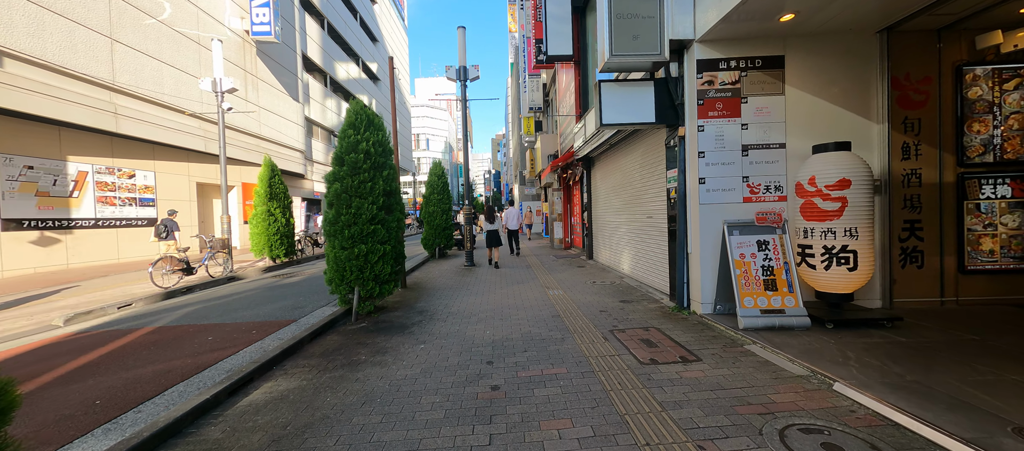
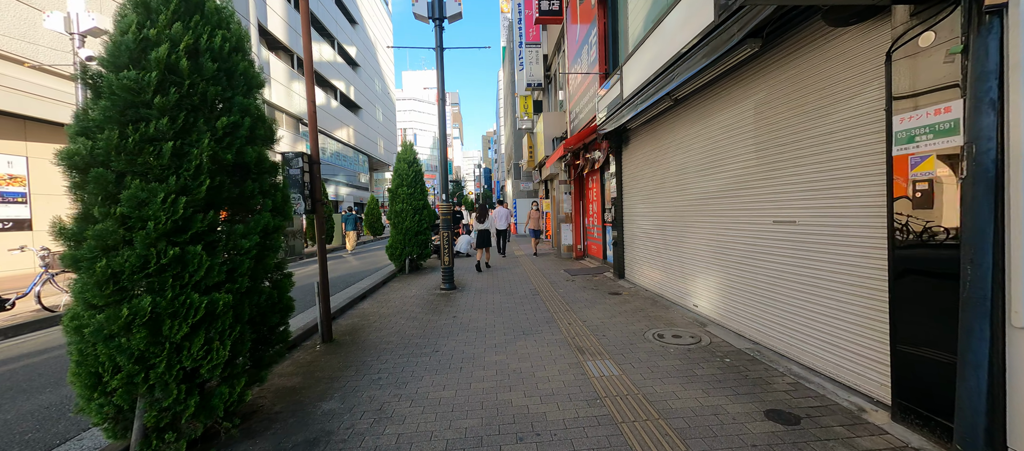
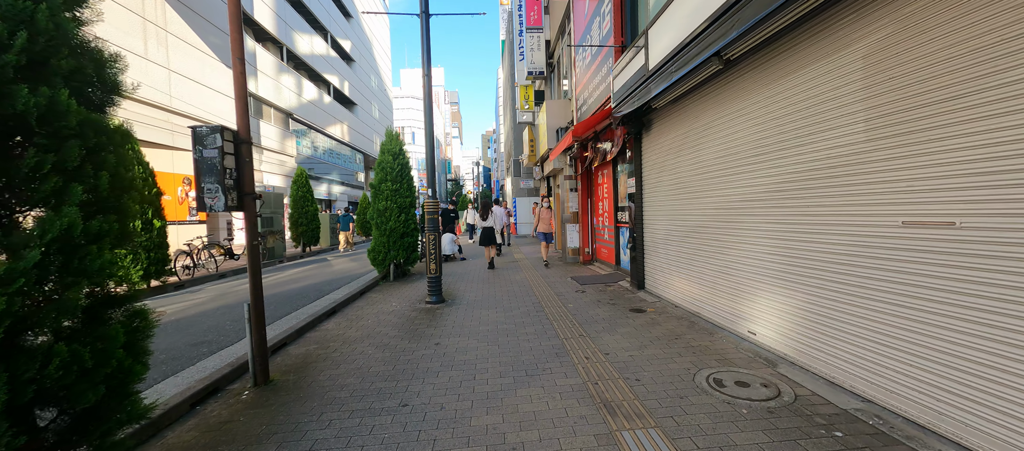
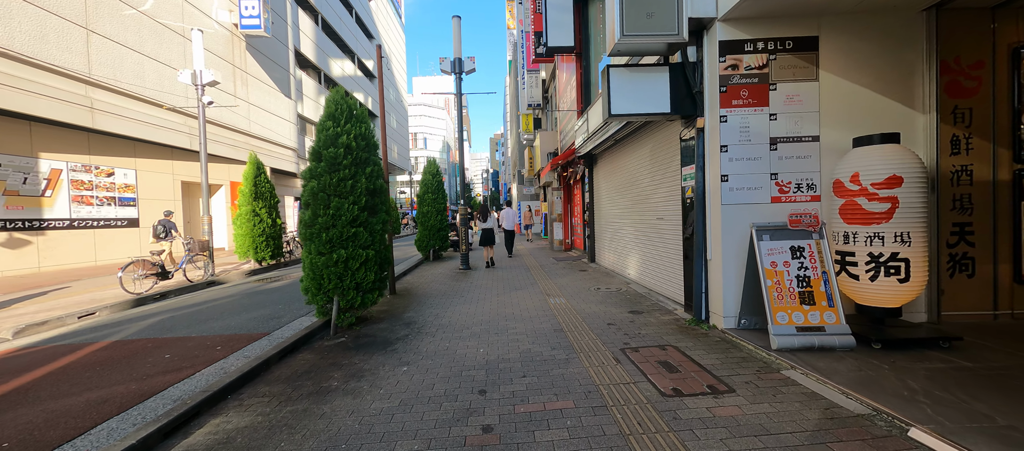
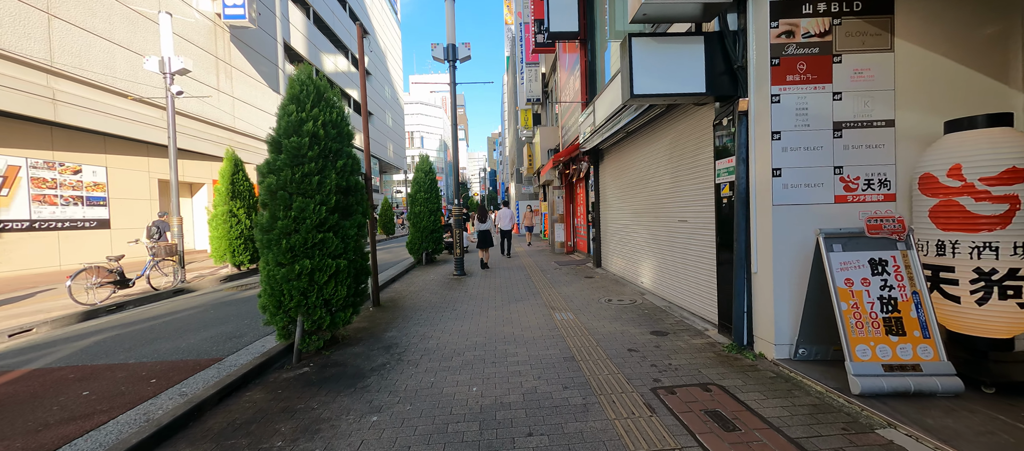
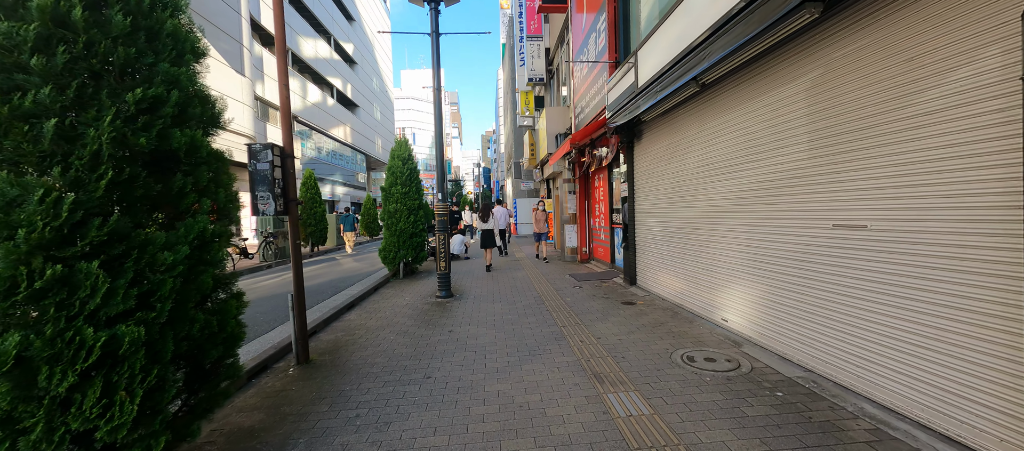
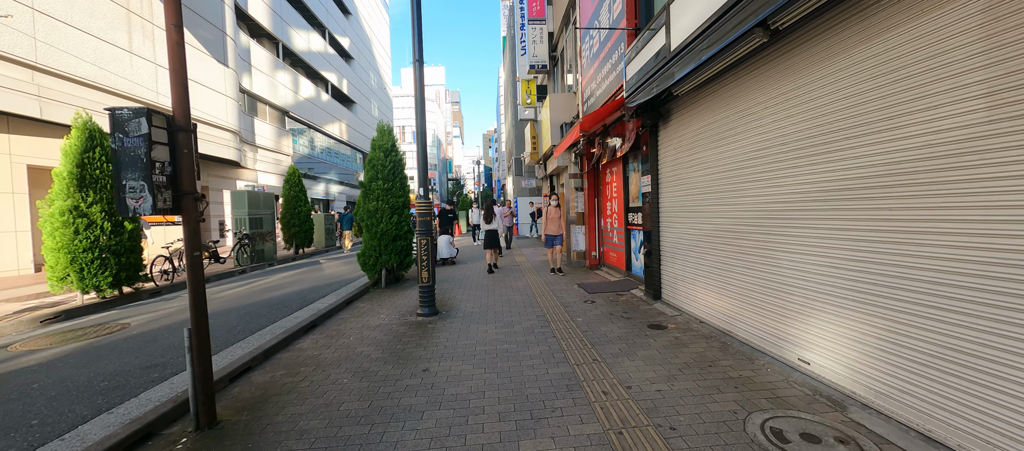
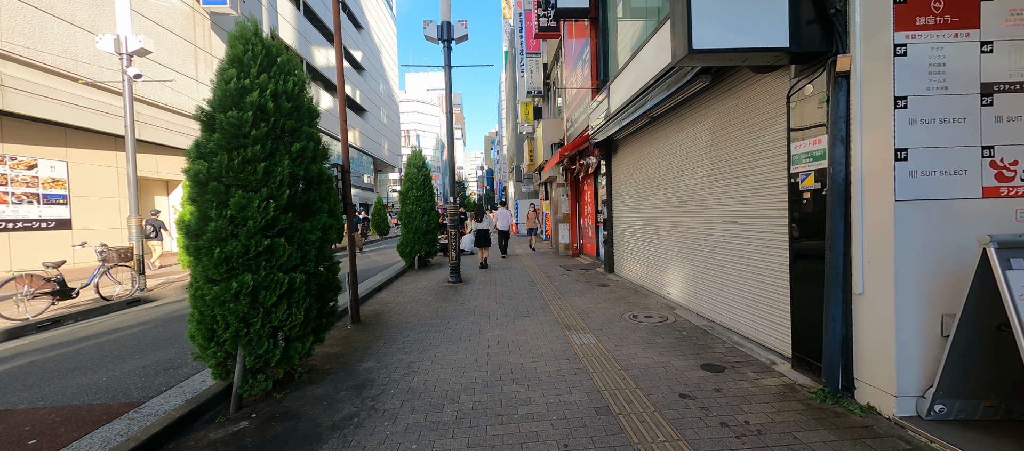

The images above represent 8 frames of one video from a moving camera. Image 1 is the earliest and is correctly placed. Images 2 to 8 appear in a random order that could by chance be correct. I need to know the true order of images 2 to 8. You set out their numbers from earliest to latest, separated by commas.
4, 5, 8, 2, 6, 3, 7
